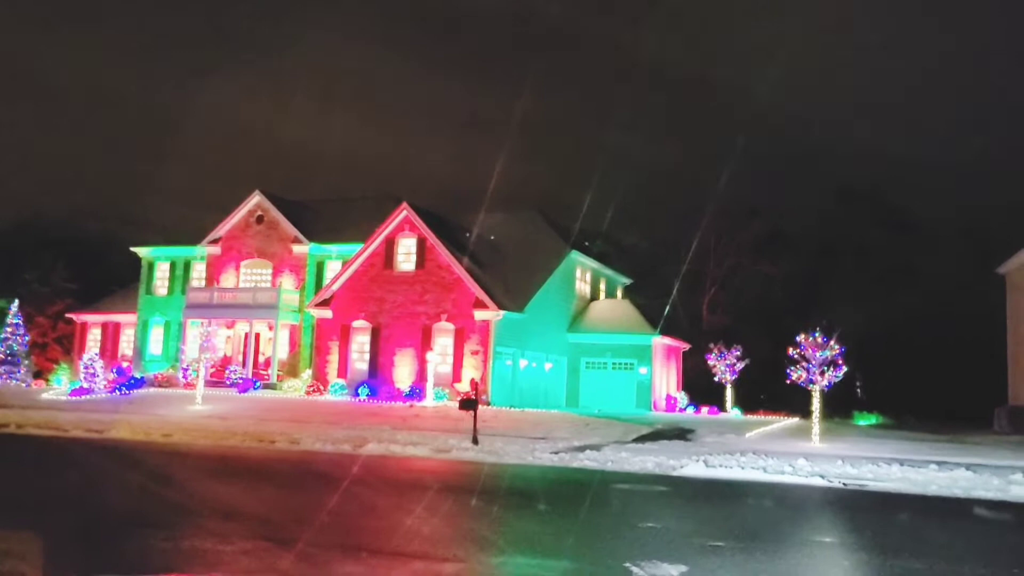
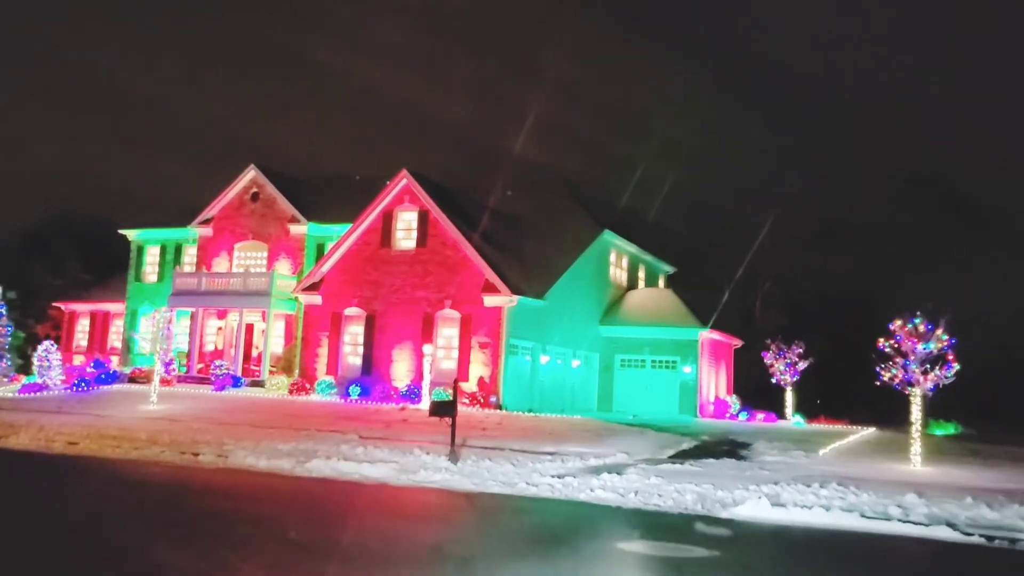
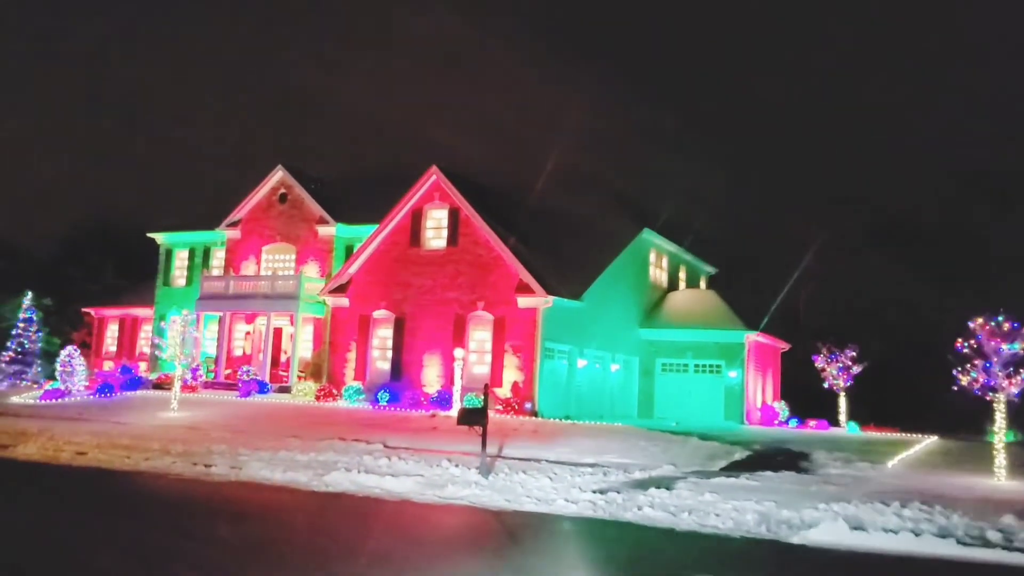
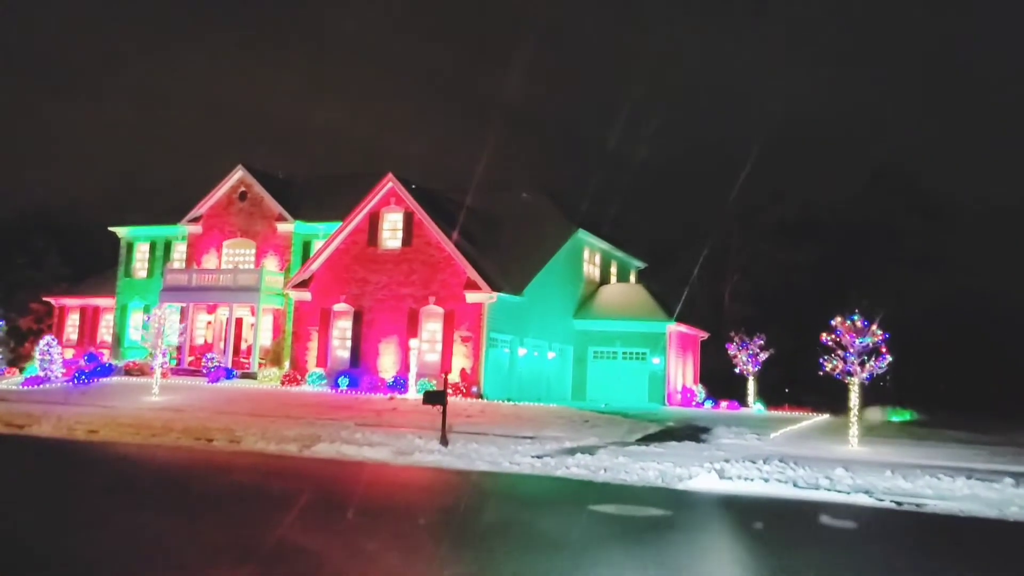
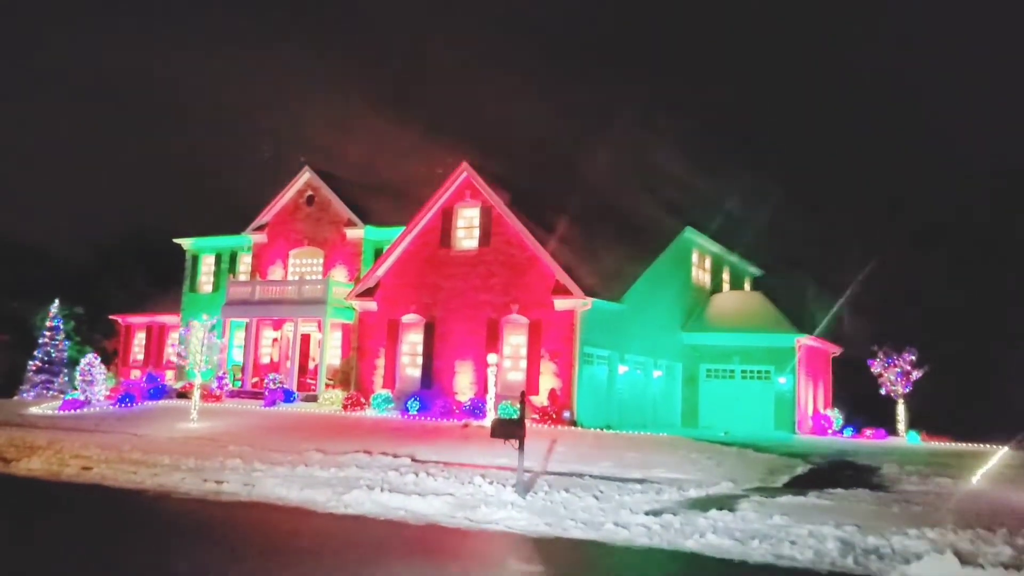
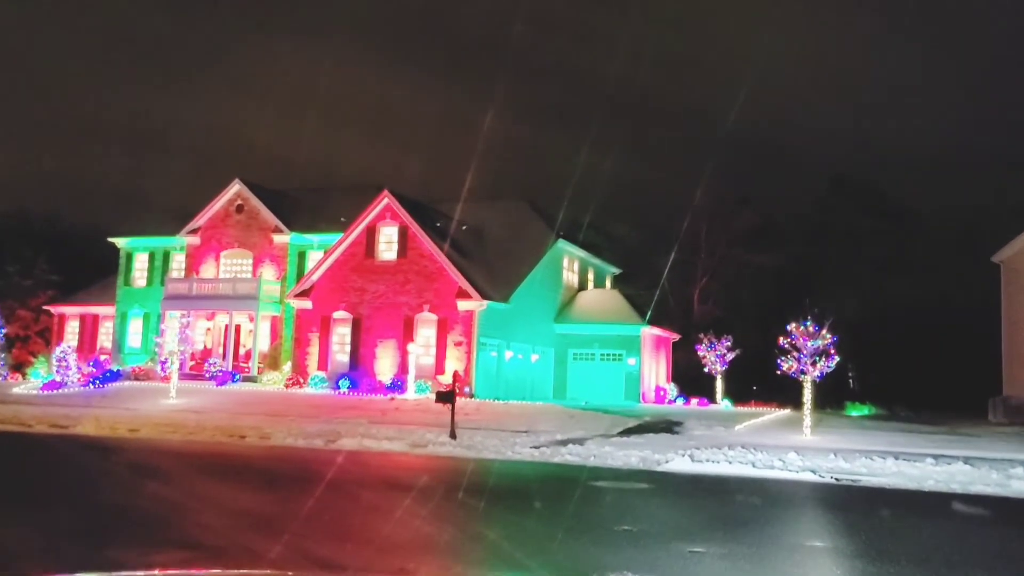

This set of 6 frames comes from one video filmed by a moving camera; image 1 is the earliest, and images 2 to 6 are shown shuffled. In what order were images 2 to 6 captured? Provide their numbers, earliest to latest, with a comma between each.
6, 4, 2, 3, 5
